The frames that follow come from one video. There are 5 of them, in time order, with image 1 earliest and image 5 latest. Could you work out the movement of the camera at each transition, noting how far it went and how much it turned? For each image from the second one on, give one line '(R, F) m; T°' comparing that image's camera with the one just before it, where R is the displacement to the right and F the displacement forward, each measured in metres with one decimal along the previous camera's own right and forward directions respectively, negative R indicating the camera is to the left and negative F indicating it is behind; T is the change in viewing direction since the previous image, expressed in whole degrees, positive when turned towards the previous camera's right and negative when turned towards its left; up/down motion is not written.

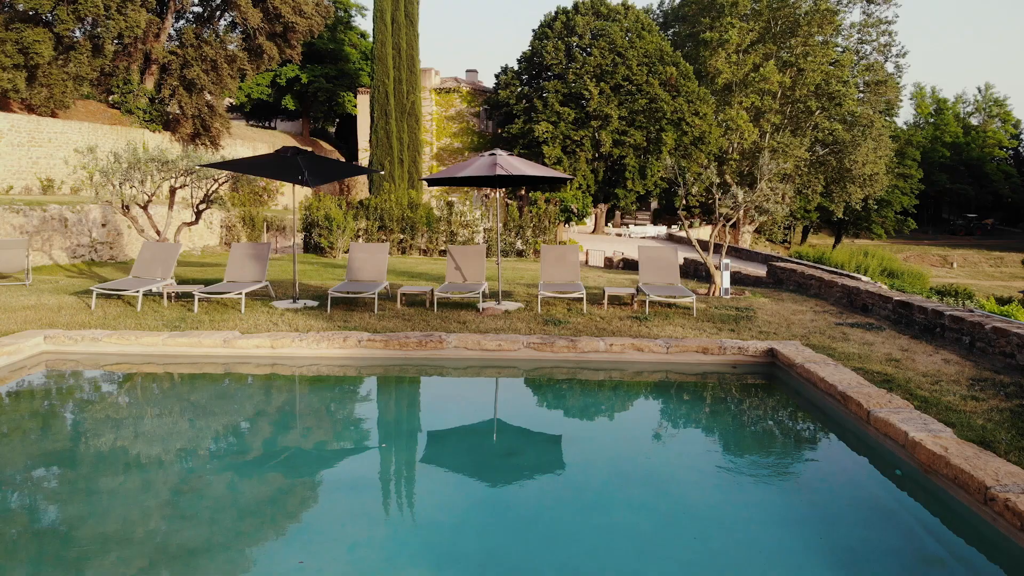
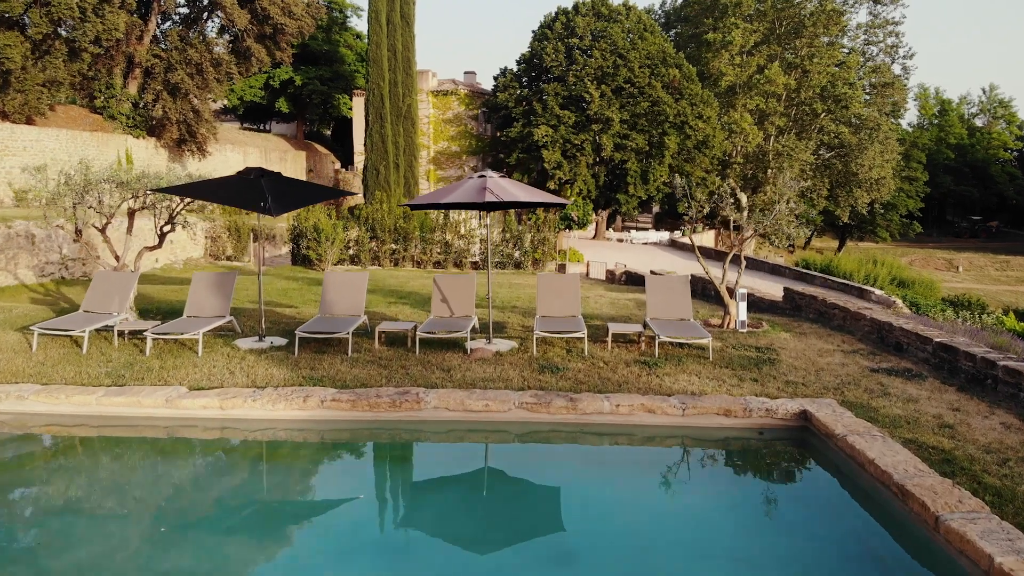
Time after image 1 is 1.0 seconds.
(+0.1, +0.7) m; 0°
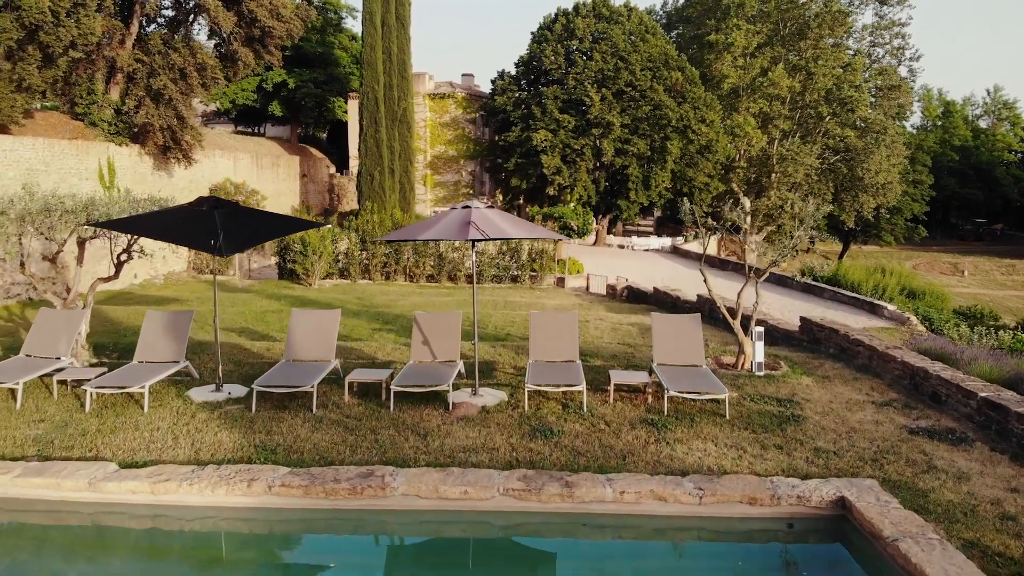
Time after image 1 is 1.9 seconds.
(+0.1, +0.7) m; 0°
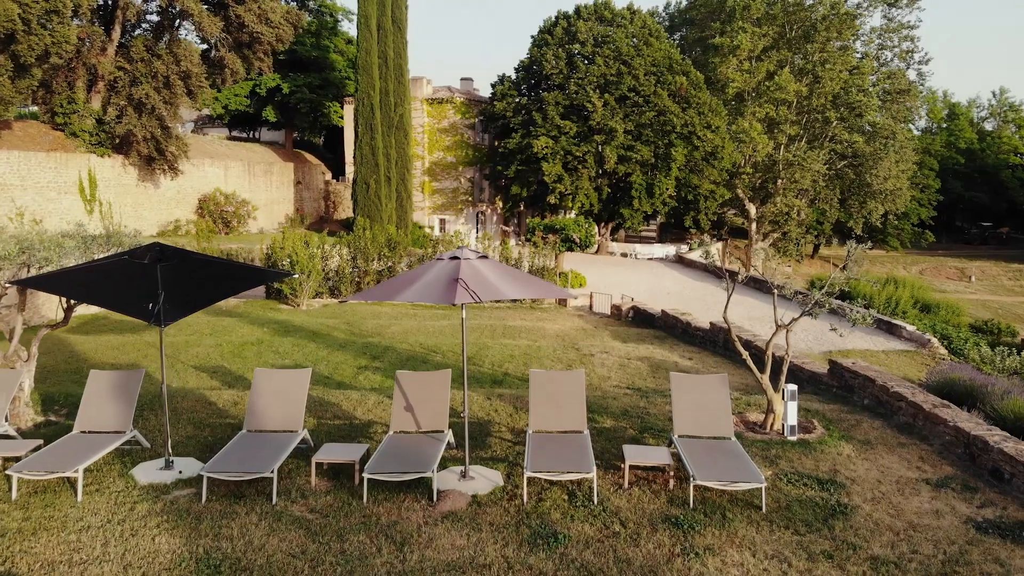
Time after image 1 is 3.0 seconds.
(0.0, +0.7) m; 0°
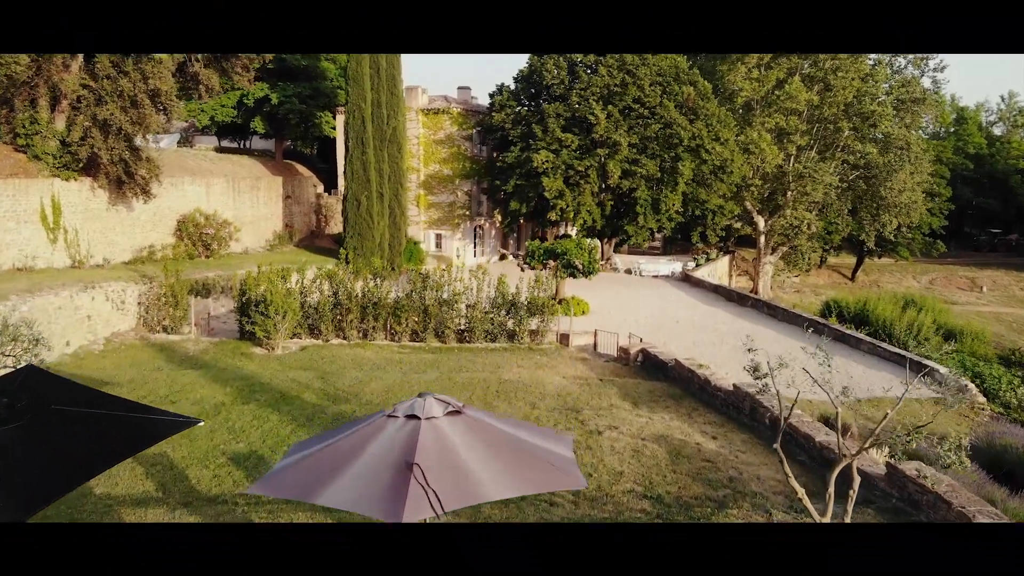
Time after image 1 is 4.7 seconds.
(+0.1, +1.2) m; 0°
